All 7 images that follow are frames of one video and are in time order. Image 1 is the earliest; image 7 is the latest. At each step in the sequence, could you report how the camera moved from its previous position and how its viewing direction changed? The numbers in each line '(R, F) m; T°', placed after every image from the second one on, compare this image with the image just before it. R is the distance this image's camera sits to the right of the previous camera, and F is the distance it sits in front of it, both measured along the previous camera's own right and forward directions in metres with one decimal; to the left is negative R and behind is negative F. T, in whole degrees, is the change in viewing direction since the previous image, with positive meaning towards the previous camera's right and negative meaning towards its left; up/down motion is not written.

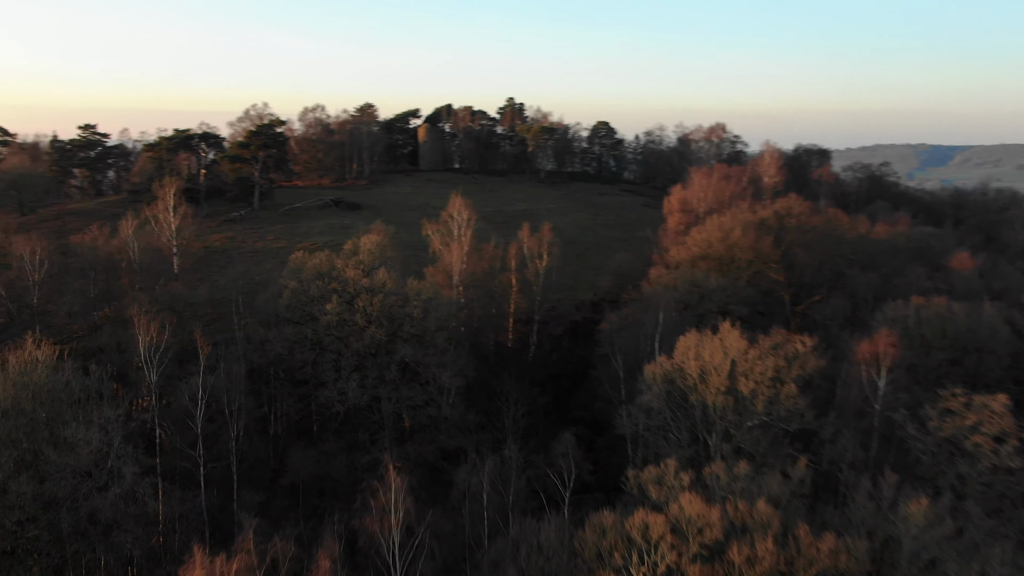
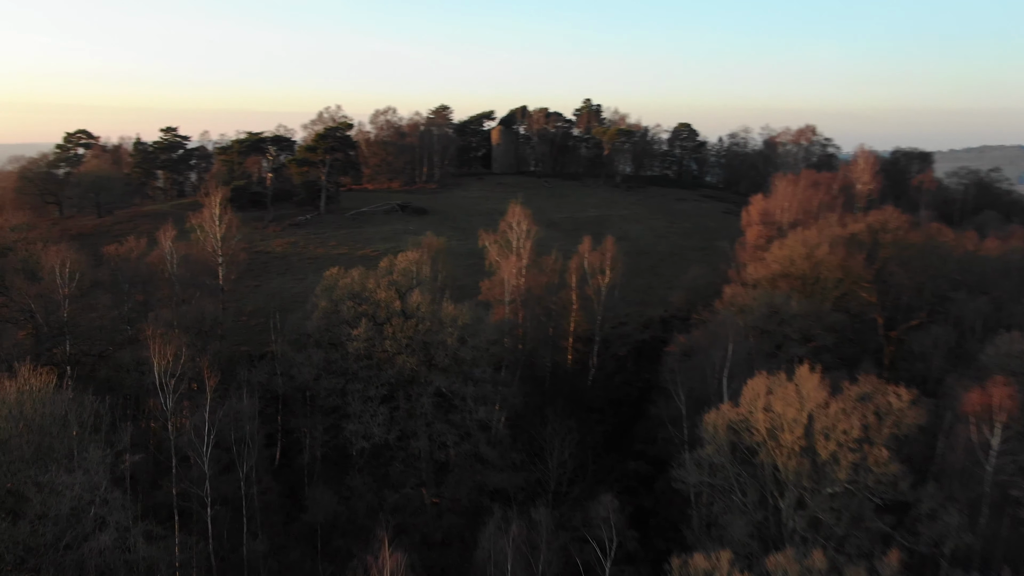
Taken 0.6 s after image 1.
(+0.8, +2.2) m; -6°
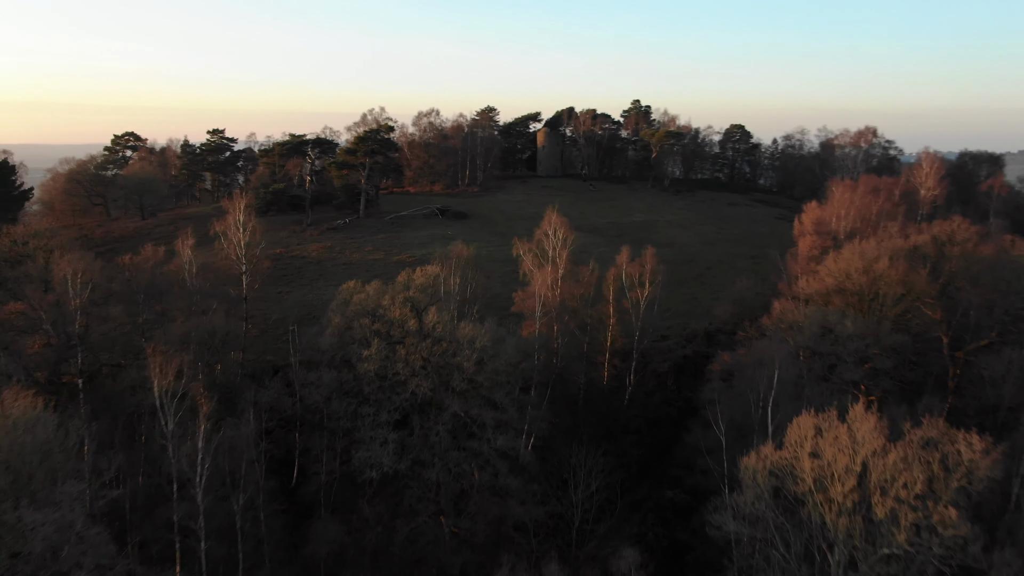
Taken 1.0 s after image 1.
(+0.6, +1.4) m; -4°
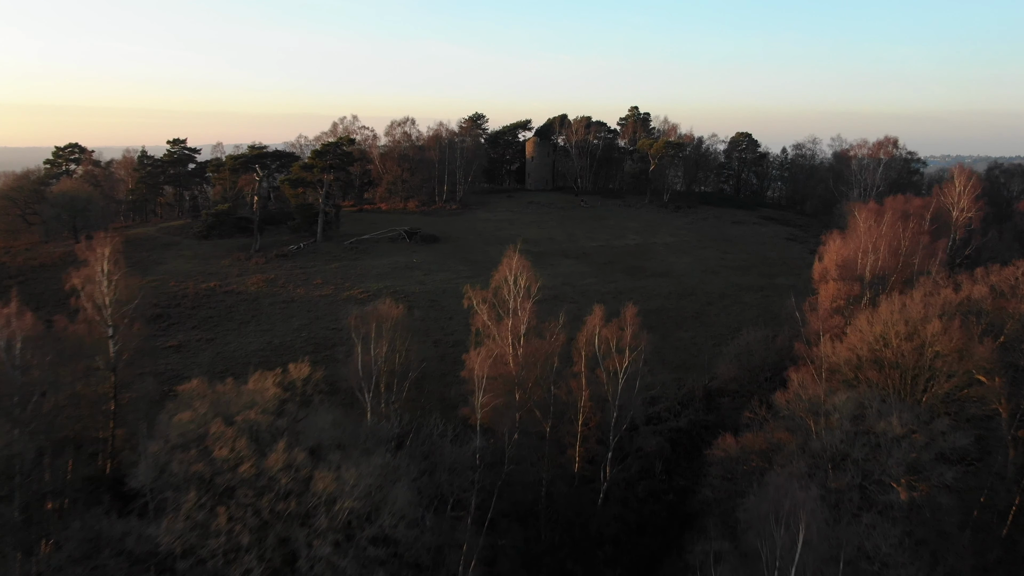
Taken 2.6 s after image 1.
(+1.7, +6.0) m; 0°
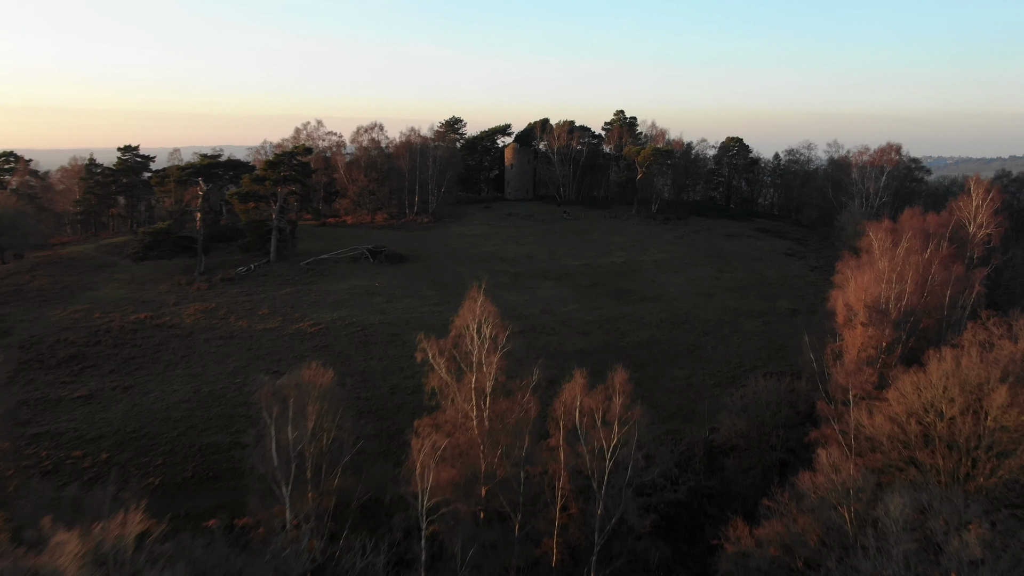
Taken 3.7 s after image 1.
(+0.6, +4.3) m; +1°
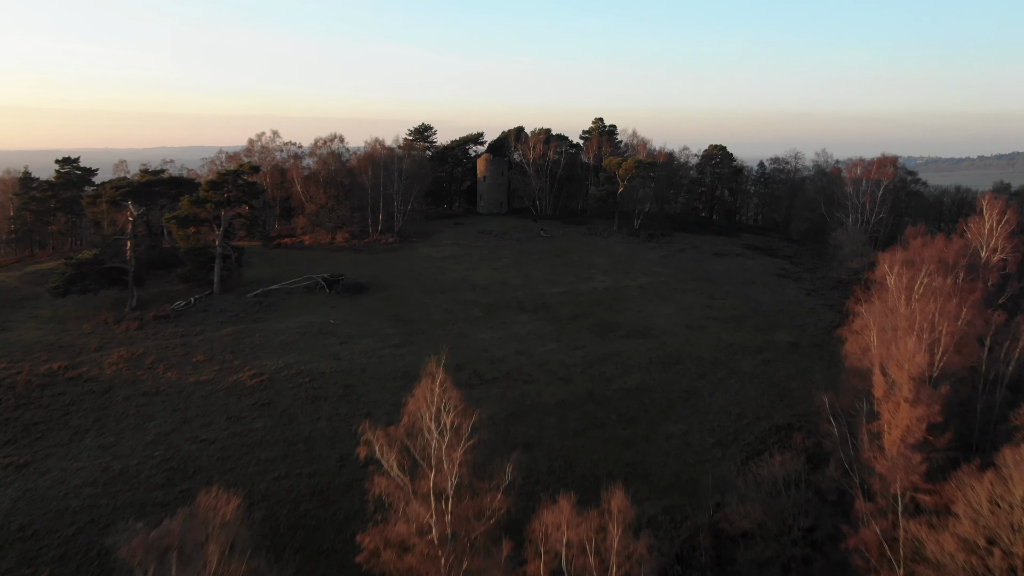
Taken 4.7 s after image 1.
(+0.2, +4.0) m; +2°
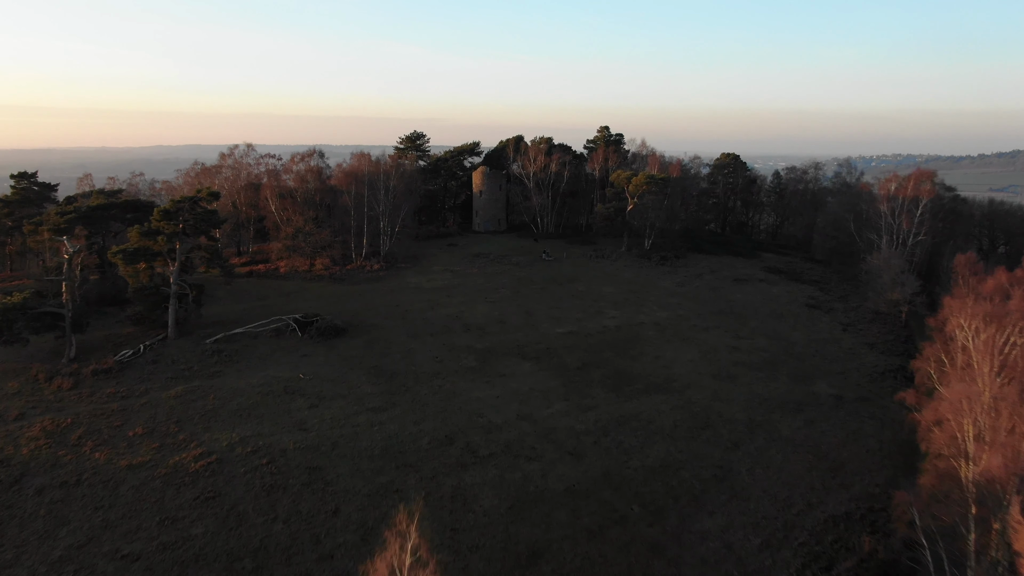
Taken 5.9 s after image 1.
(-0.1, +4.9) m; 0°
